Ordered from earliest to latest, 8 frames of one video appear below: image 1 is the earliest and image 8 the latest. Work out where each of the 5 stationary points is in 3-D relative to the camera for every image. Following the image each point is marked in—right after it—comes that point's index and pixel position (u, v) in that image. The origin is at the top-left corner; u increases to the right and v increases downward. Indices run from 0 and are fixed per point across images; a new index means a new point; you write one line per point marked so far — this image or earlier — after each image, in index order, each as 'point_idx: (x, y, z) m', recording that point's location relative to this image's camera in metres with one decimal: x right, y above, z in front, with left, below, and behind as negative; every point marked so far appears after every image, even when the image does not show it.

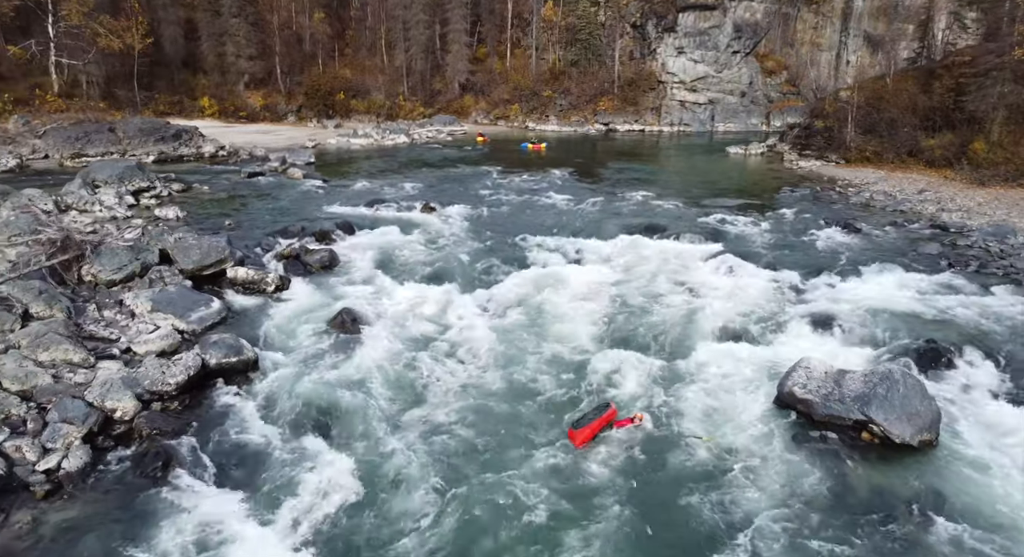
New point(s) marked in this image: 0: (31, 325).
0: (-8.7, -0.8, +11.8) m
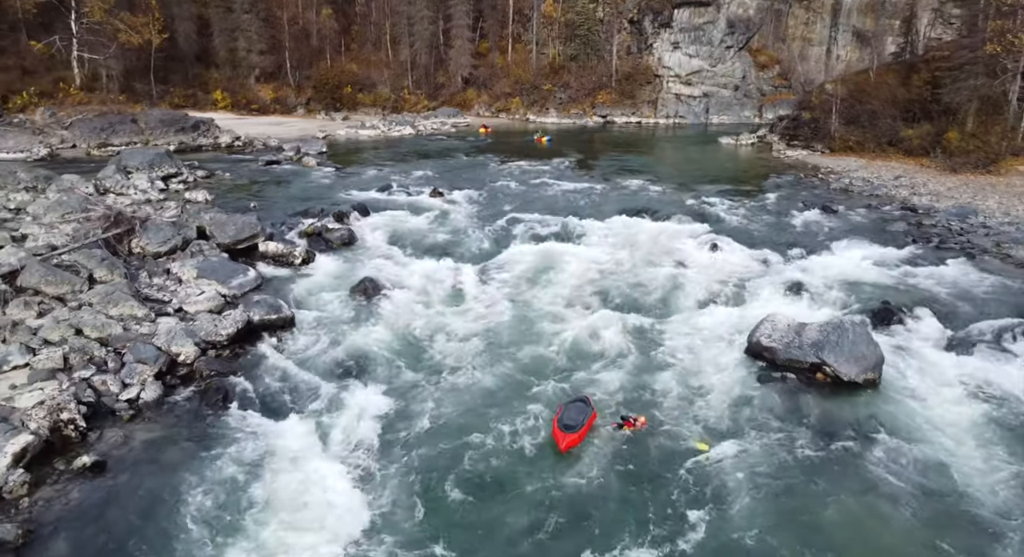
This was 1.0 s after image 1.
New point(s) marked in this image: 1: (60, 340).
0: (-8.6, -0.2, +13.6) m
1: (-8.1, -1.1, +11.7) m
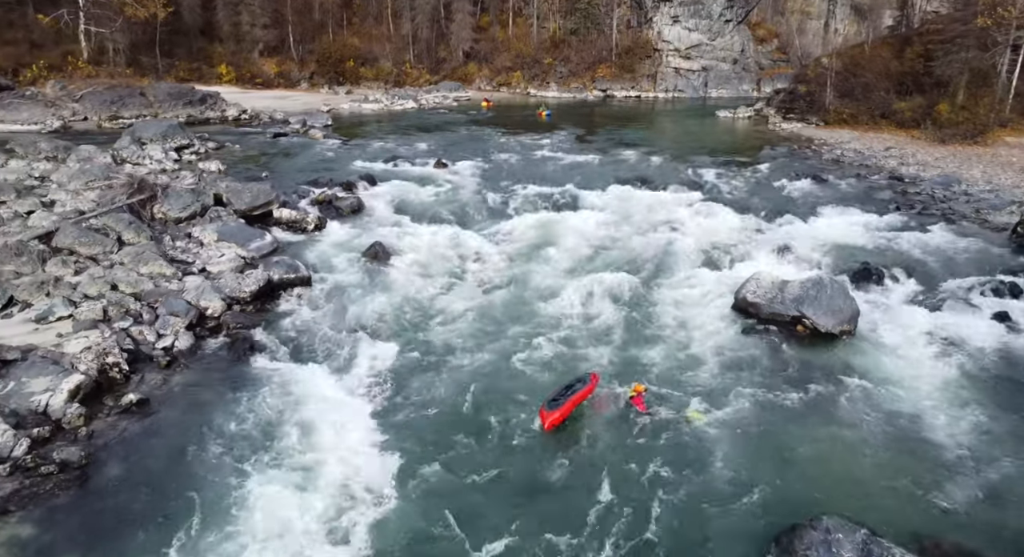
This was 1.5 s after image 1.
0: (-8.6, +0.7, +14.5) m
1: (-8.0, -0.3, +12.6) m
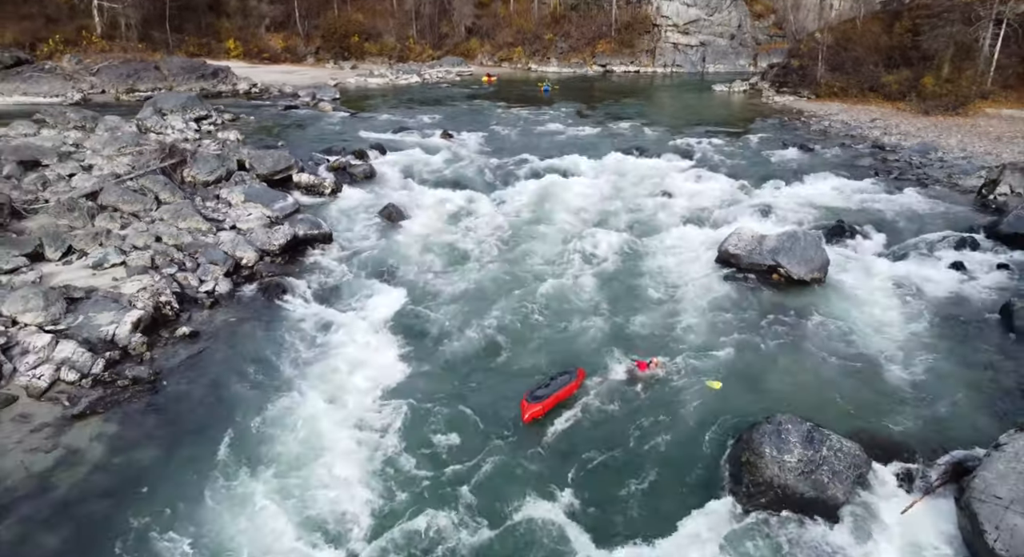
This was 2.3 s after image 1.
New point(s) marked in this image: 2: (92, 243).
0: (-8.5, +1.8, +15.9) m
1: (-7.9, +0.7, +14.1) m
2: (-8.8, +0.8, +13.7) m
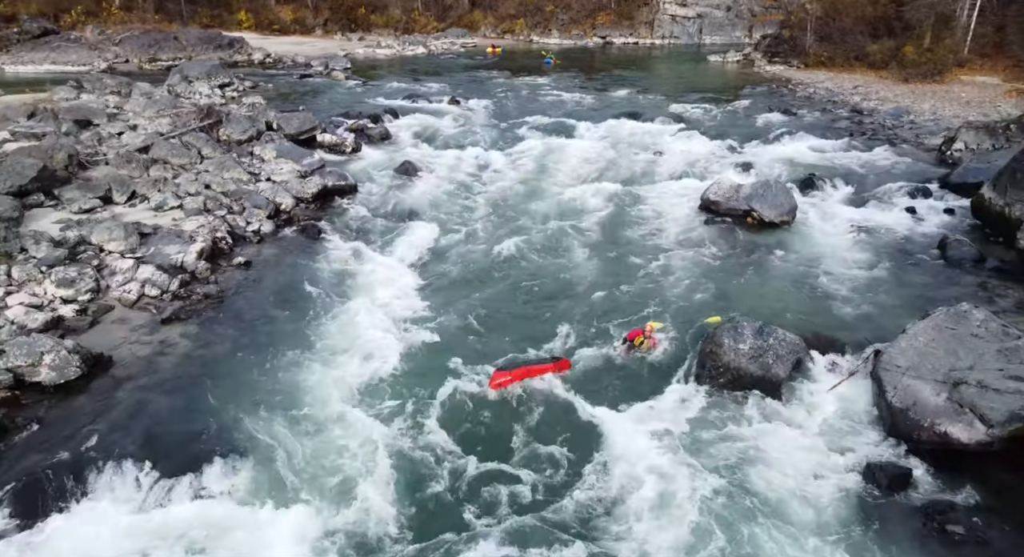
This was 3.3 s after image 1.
0: (-8.3, +3.3, +17.9) m
1: (-7.8, +2.1, +16.1) m
2: (-8.7, +2.2, +15.7) m
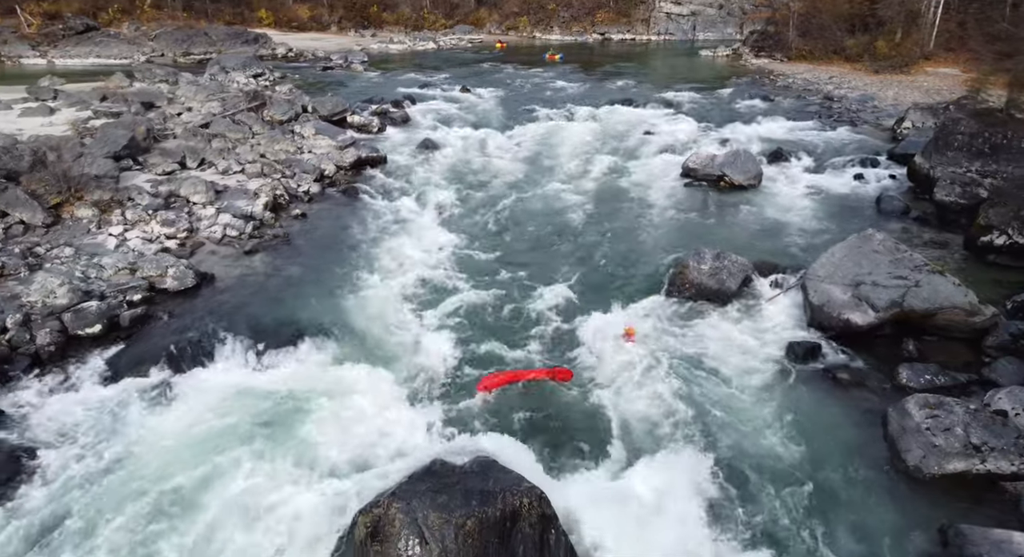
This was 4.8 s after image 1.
0: (-8.1, +4.6, +20.8) m
1: (-7.5, +3.4, +19.0) m
2: (-8.4, +3.5, +18.6) m
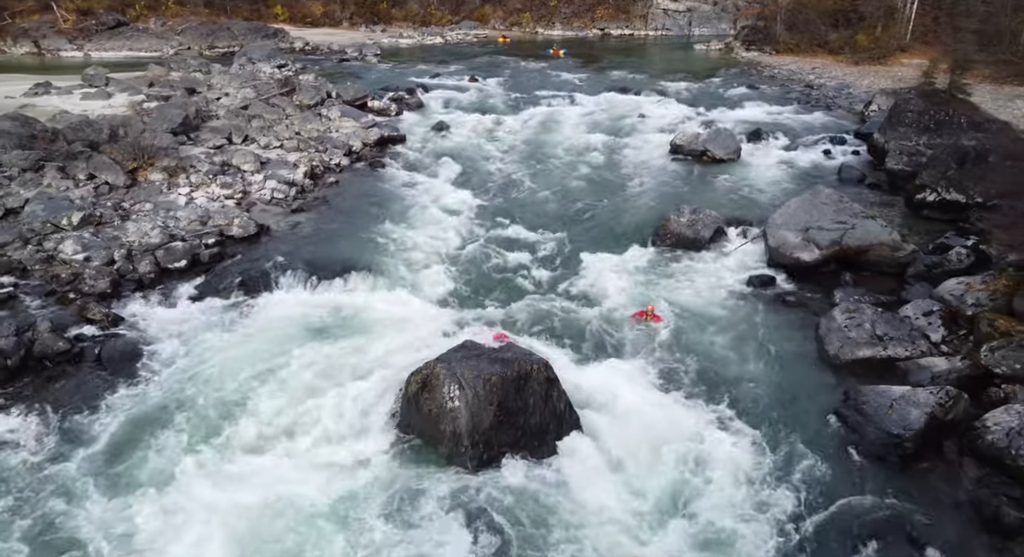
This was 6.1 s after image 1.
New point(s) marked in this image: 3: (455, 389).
0: (-7.9, +5.8, +23.3) m
1: (-7.3, +4.6, +21.5) m
2: (-8.2, +4.7, +21.1) m
3: (-0.8, -1.5, +9.1) m
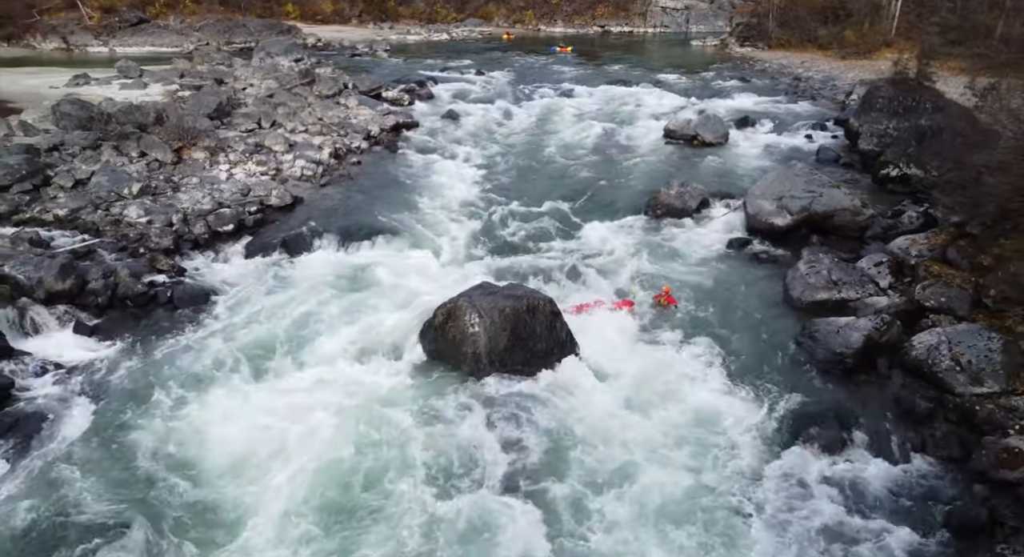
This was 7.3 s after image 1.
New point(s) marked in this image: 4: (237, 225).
0: (-7.6, +6.7, +25.2) m
1: (-7.1, +5.5, +23.4) m
2: (-8.0, +5.6, +23.0) m
3: (-0.6, -0.6, +11.0) m
4: (-6.5, +1.3, +15.5) m
